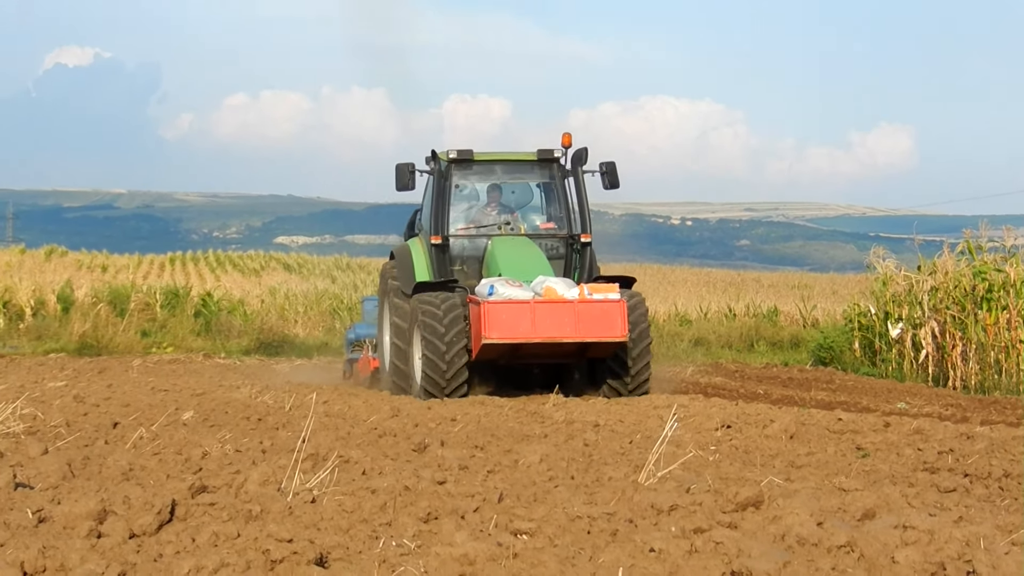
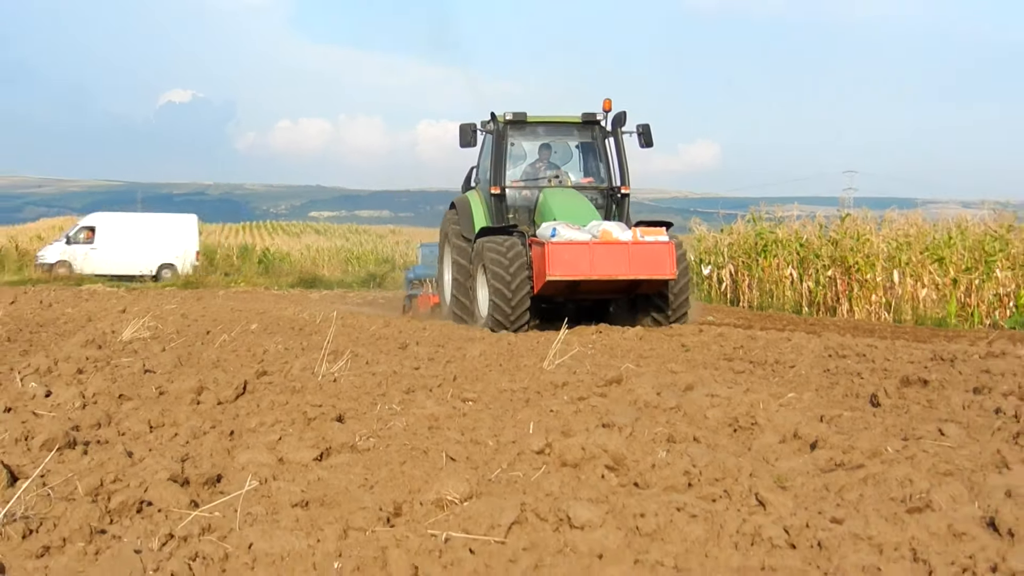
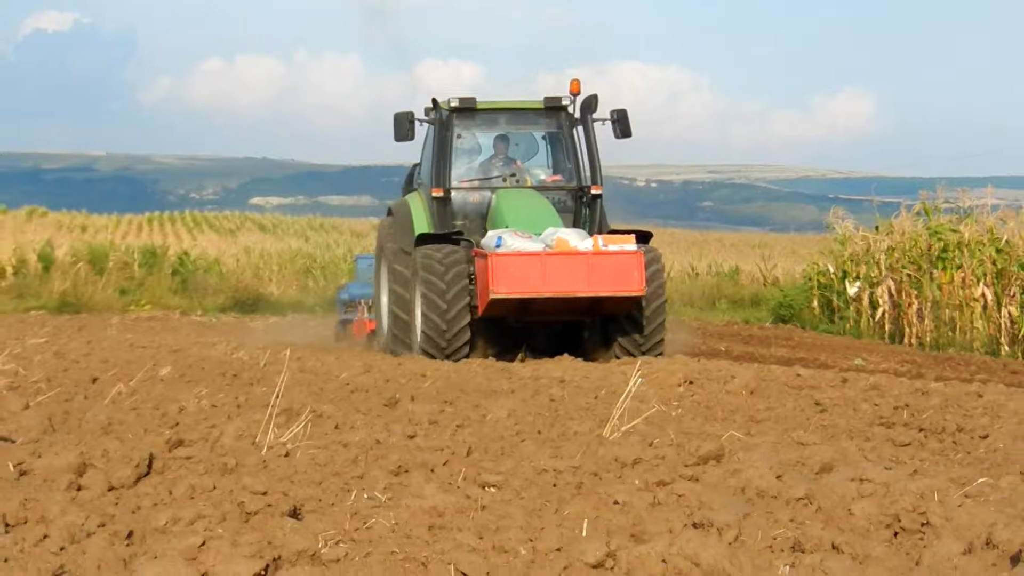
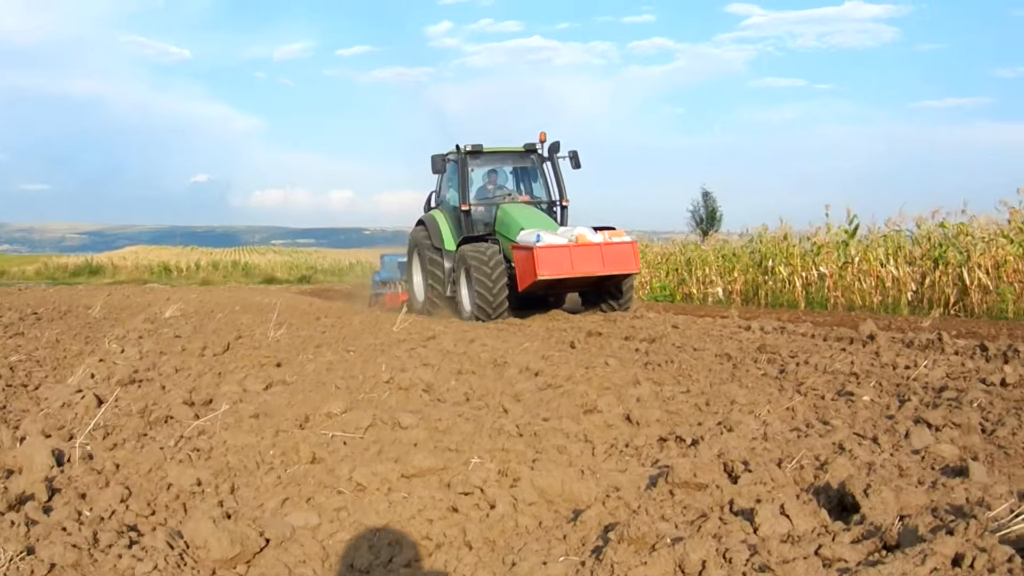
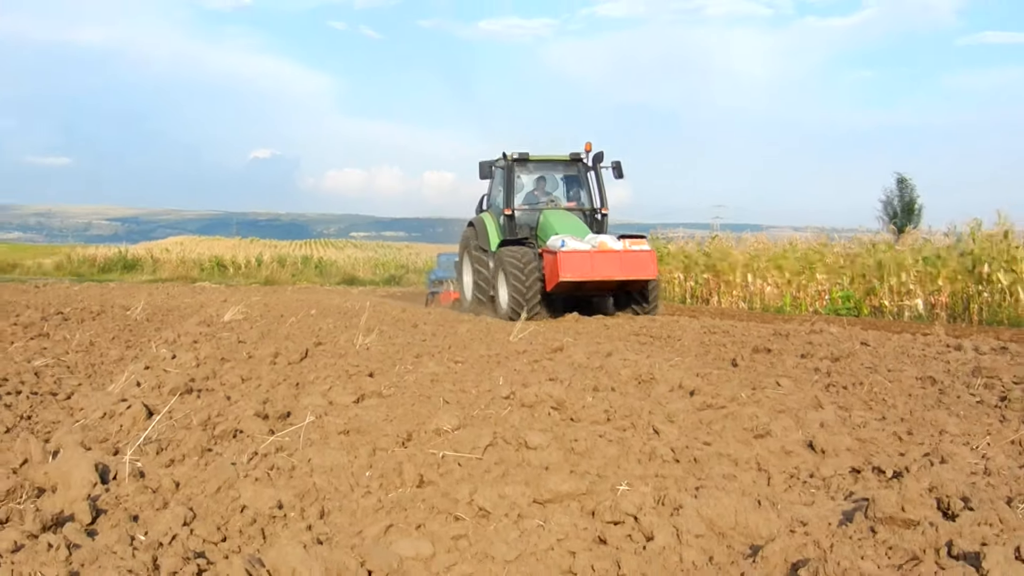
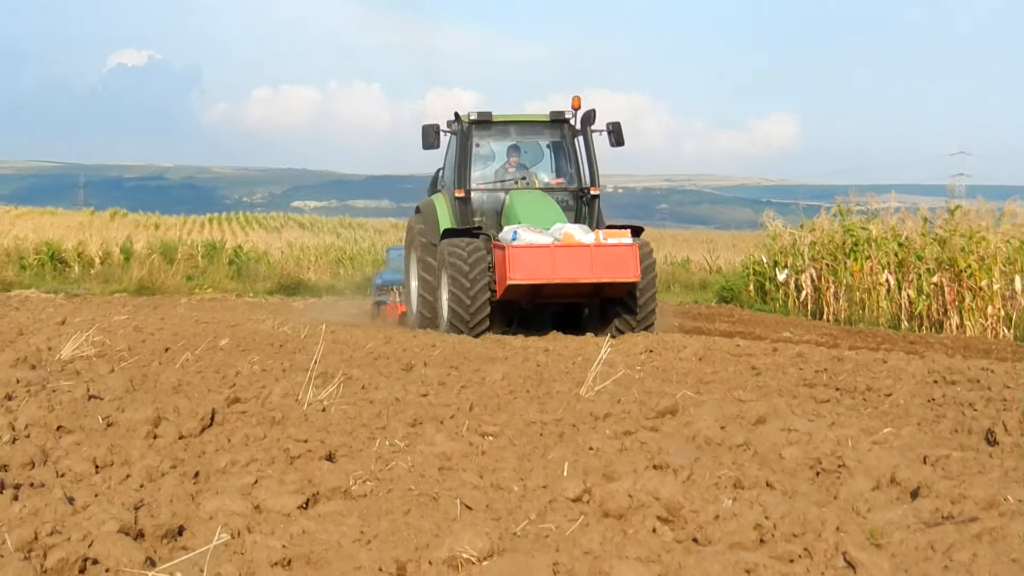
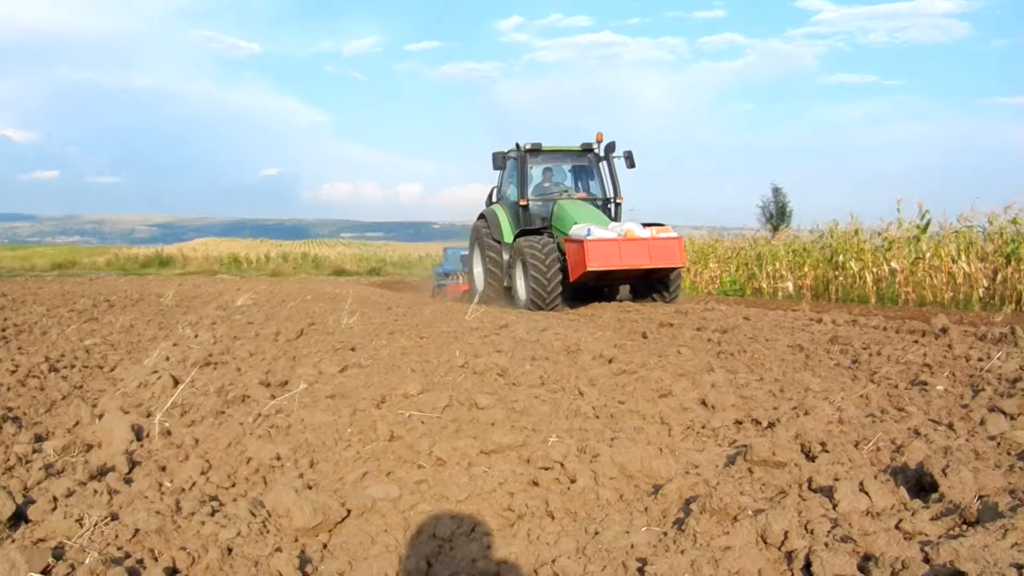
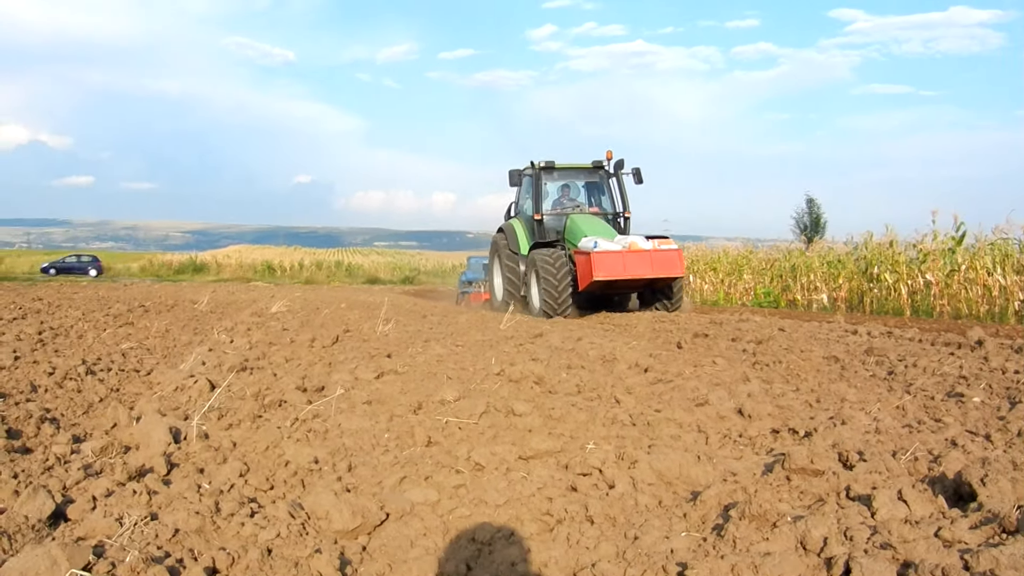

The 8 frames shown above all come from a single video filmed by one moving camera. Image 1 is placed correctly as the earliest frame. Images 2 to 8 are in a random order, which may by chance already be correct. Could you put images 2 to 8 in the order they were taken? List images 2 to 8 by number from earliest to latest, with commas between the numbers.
3, 6, 2, 5, 8, 7, 4
